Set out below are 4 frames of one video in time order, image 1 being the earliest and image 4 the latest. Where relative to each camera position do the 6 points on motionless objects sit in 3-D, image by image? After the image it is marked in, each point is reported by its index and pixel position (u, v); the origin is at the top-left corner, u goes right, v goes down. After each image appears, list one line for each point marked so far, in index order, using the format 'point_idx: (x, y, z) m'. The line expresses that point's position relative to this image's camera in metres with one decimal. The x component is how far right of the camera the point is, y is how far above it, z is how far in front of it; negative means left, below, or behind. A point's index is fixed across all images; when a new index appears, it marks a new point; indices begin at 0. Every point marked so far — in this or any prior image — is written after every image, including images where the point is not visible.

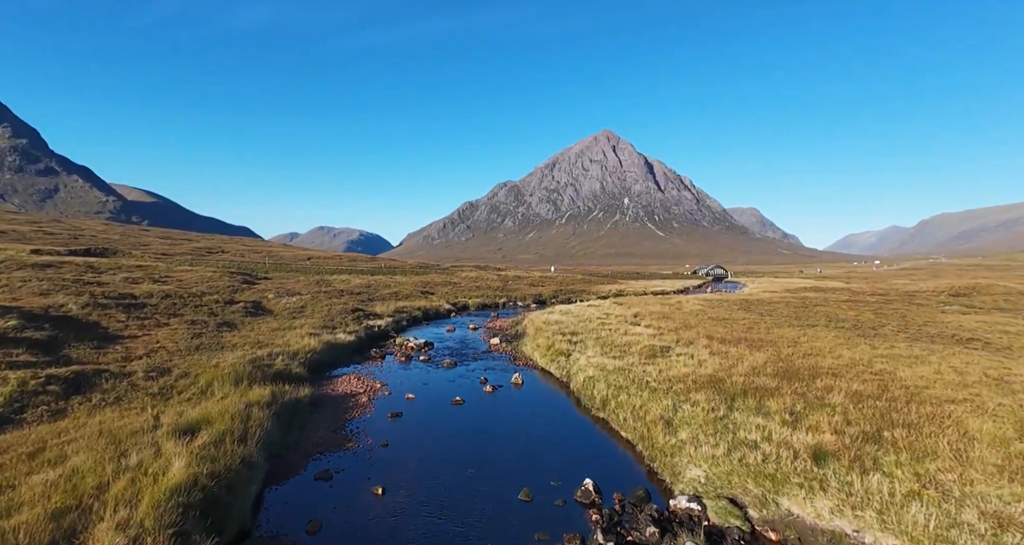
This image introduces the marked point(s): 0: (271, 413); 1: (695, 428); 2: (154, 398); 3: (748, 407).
0: (-7.6, -4.4, +16.0) m
1: (+5.4, -4.6, +15.0) m
2: (-12.0, -4.2, +17.0) m
3: (+7.4, -4.2, +15.9) m
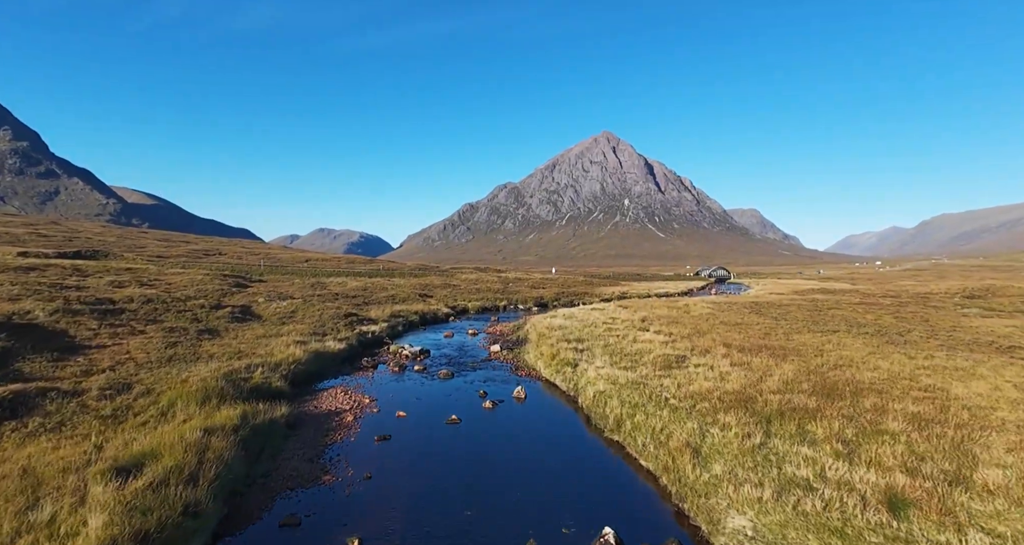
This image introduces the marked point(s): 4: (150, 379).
0: (-7.6, -4.6, +13.9) m
1: (+5.5, -4.7, +12.8) m
2: (-11.9, -4.3, +14.8) m
3: (+7.5, -4.3, +13.7) m
4: (-13.7, -4.1, +19.2) m
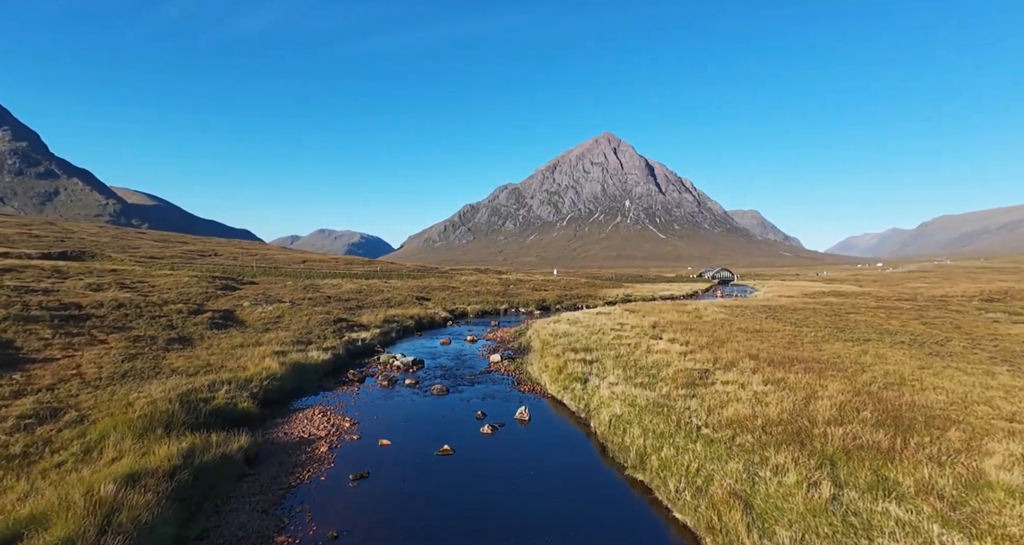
0: (-7.5, -4.7, +11.0) m
1: (+5.6, -4.9, +10.0) m
2: (-11.8, -4.5, +11.9) m
3: (+7.6, -4.5, +10.8) m
4: (-13.6, -4.2, +16.4) m
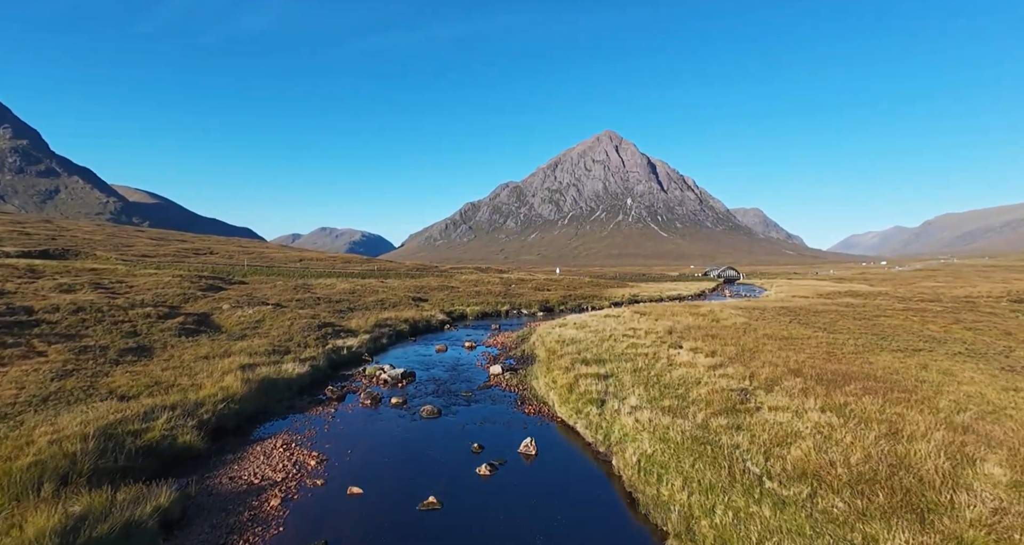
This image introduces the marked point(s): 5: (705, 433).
0: (-7.4, -4.8, +7.5) m
1: (+5.6, -5.0, +6.4) m
2: (-11.7, -4.6, +8.4) m
3: (+7.6, -4.6, +7.2) m
4: (-13.5, -4.3, +12.9) m
5: (+5.7, -4.8, +15.2) m
